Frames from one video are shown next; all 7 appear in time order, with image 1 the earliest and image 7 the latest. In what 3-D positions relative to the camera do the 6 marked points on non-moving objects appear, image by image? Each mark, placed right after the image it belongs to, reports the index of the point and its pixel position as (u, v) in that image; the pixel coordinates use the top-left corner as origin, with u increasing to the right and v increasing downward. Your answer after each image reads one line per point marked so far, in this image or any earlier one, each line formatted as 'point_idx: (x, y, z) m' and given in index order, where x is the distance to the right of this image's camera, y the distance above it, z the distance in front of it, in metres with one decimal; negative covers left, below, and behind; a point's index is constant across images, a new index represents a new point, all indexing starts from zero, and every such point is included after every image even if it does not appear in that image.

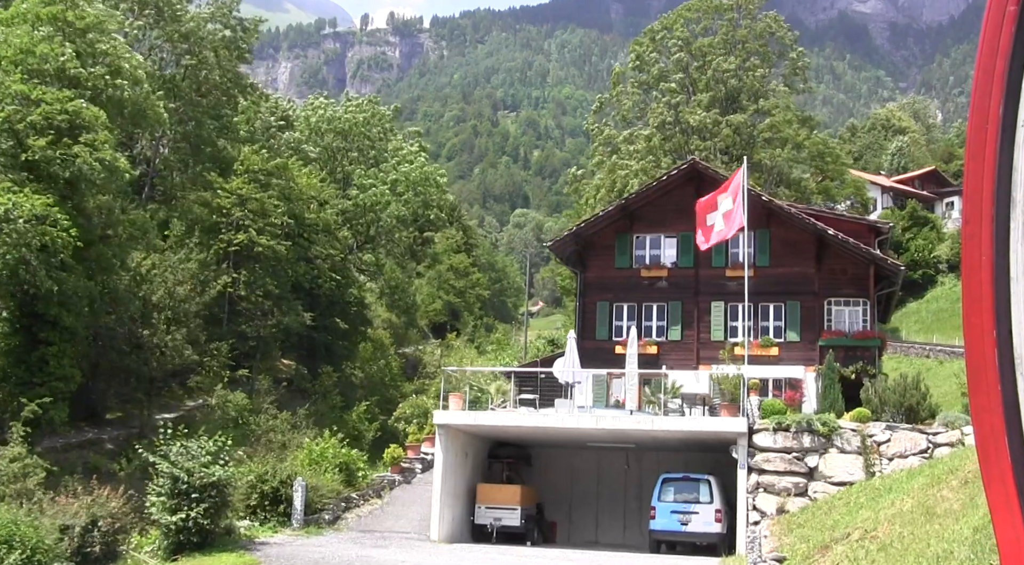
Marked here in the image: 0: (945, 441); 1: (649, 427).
0: (+7.3, -2.8, +19.4) m
1: (+2.2, -2.5, +19.5) m
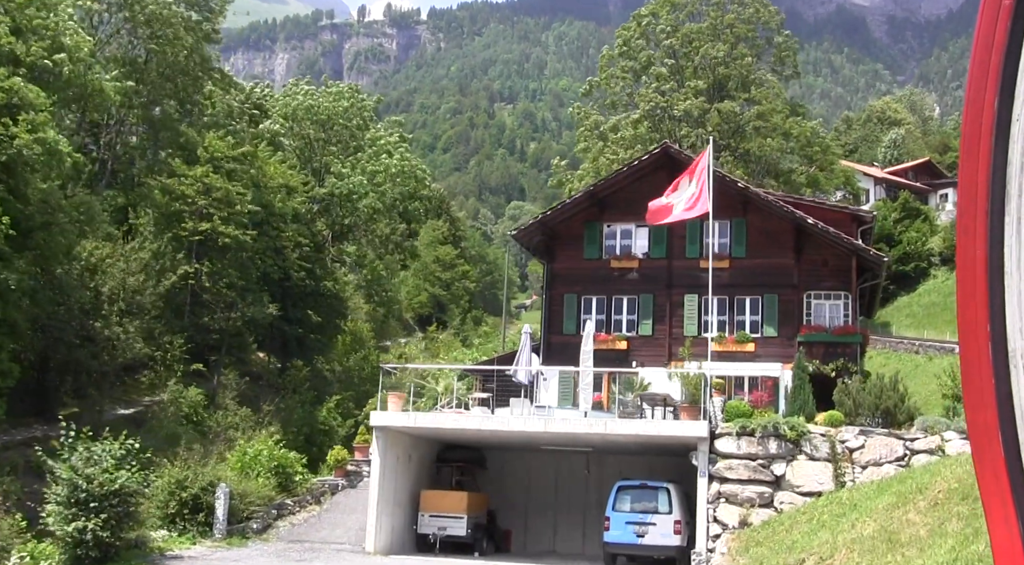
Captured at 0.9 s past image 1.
0: (+6.4, -2.7, +17.9) m
1: (+1.3, -2.4, +18.0) m
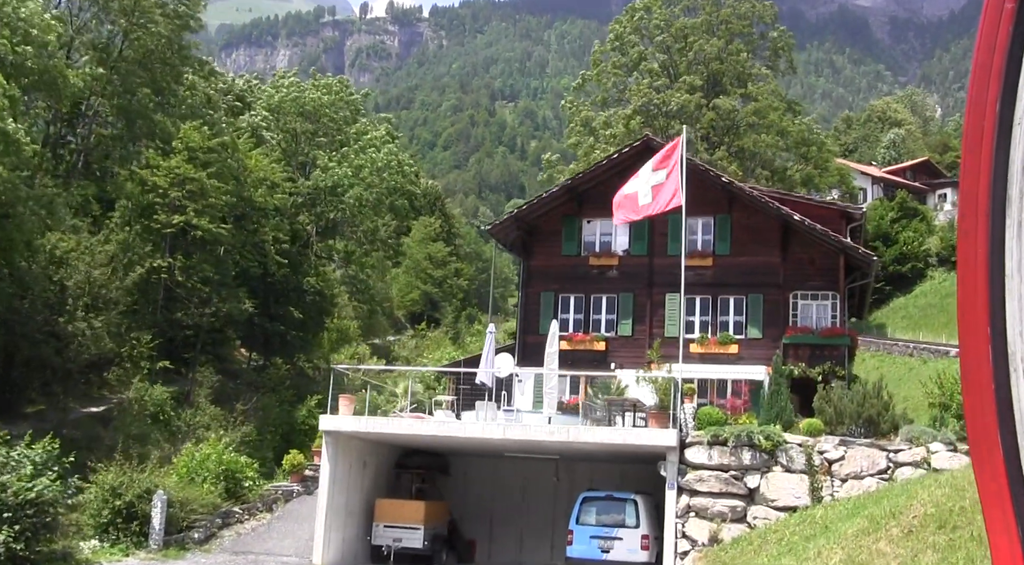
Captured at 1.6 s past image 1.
0: (+5.8, -2.7, +16.8) m
1: (+0.7, -2.3, +16.9) m
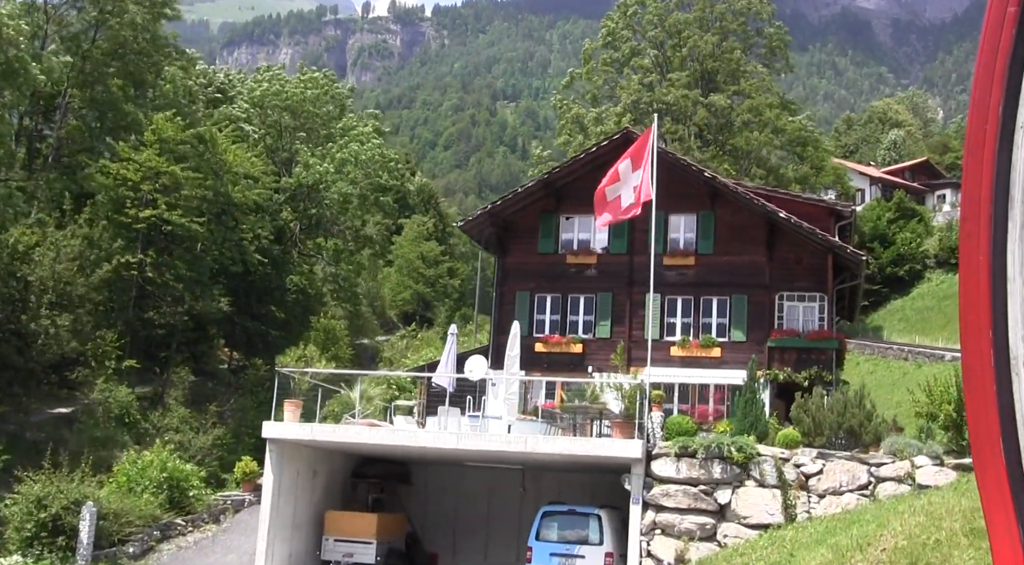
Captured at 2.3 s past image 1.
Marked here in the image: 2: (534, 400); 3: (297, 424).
0: (+5.2, -2.7, +15.7) m
1: (+0.1, -2.3, +15.8) m
2: (+0.5, -1.7, +16.8) m
3: (-3.0, -2.0, +16.2) m
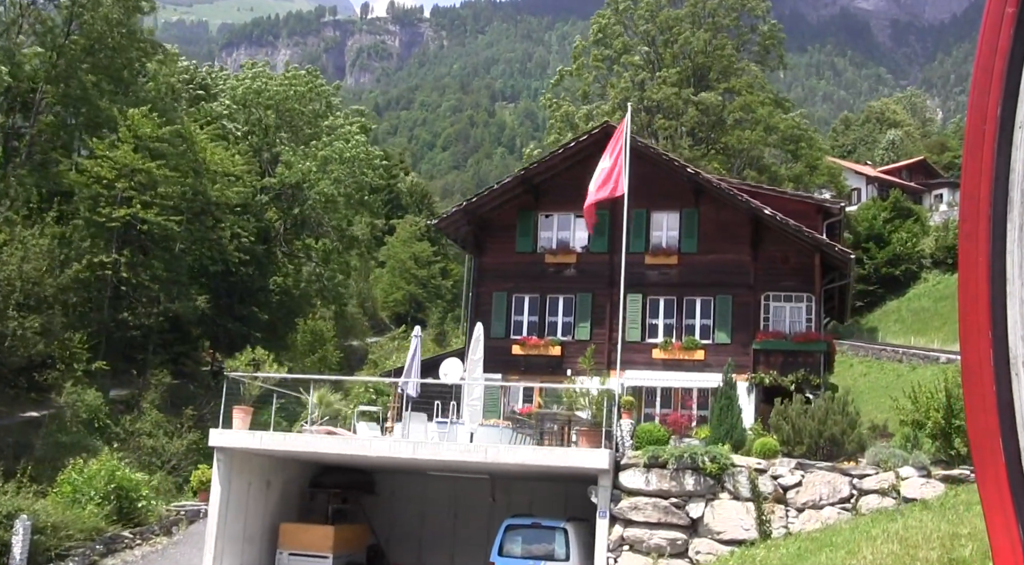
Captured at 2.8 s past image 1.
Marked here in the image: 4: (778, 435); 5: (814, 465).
0: (+4.8, -2.6, +14.8) m
1: (-0.3, -2.3, +14.9) m
2: (0.0, -1.7, +15.9) m
3: (-3.5, -2.0, +15.3) m
4: (+3.9, -2.2, +16.5) m
5: (+4.1, -2.5, +15.4) m
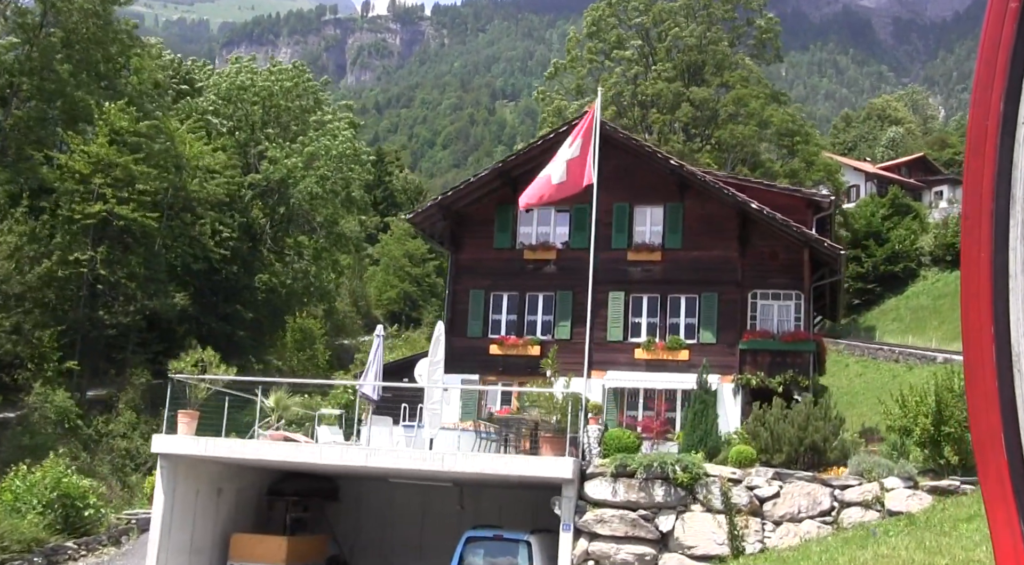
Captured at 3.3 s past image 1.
0: (+4.3, -2.6, +13.9) m
1: (-0.8, -2.3, +14.0) m
2: (-0.5, -1.7, +15.0) m
3: (-4.0, -2.0, +14.5) m
4: (+3.5, -2.1, +15.6) m
5: (+3.7, -2.4, +14.5) m
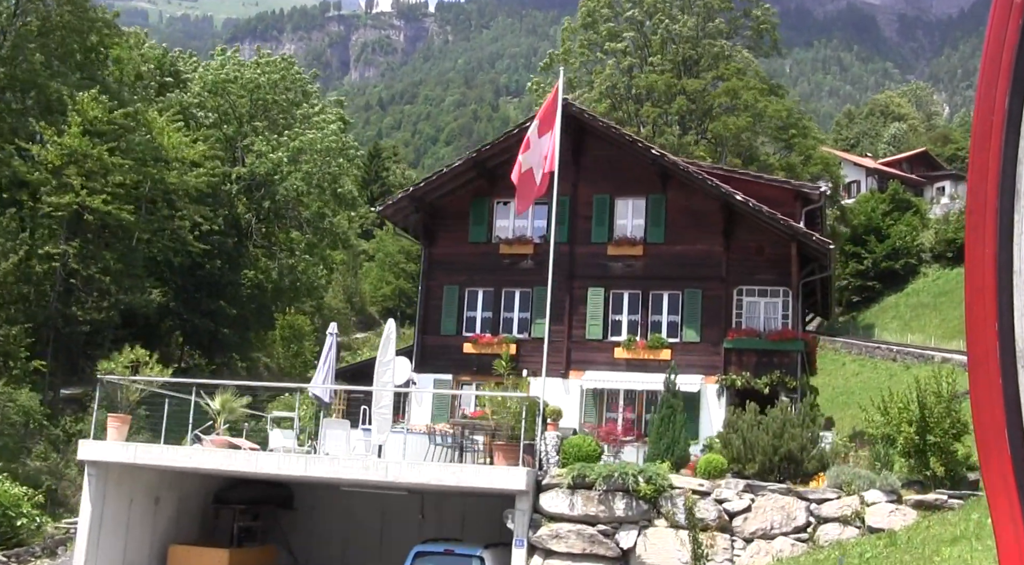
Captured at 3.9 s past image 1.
0: (+3.8, -2.6, +12.9) m
1: (-1.3, -2.2, +13.0) m
2: (-1.0, -1.6, +14.0) m
3: (-4.5, -1.9, +13.5) m
4: (+3.0, -2.1, +14.6) m
5: (+3.2, -2.4, +13.5) m
